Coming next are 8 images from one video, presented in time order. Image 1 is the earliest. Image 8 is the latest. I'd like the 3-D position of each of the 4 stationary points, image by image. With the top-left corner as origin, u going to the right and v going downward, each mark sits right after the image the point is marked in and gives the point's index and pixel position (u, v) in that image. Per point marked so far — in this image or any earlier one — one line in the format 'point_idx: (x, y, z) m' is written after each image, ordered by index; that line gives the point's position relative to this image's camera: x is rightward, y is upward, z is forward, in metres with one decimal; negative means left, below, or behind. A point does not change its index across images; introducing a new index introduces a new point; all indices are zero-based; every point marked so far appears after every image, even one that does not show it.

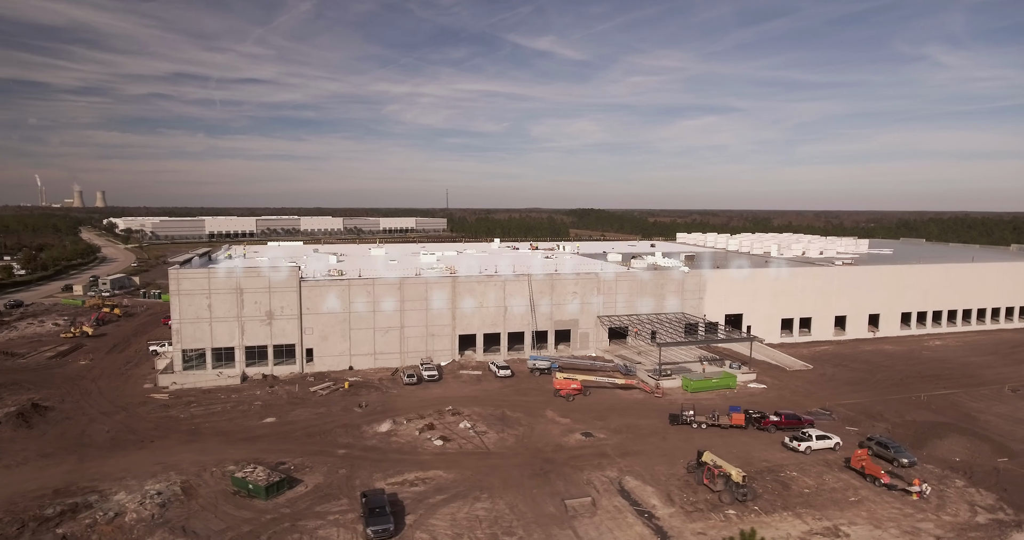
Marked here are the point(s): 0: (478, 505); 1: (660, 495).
0: (-1.0, -6.7, +18.4) m
1: (+4.3, -6.7, +19.1) m
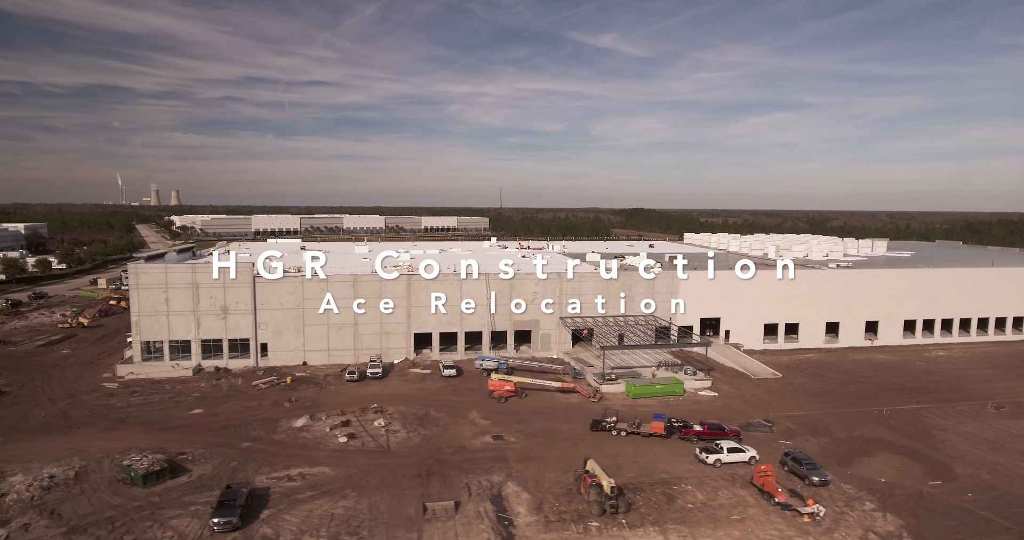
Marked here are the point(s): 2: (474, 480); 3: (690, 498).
0: (-4.9, -6.6, +18.3) m
1: (+0.5, -6.7, +18.4) m
2: (-1.2, -6.5, +19.9) m
3: (+5.2, -6.7, +18.8) m
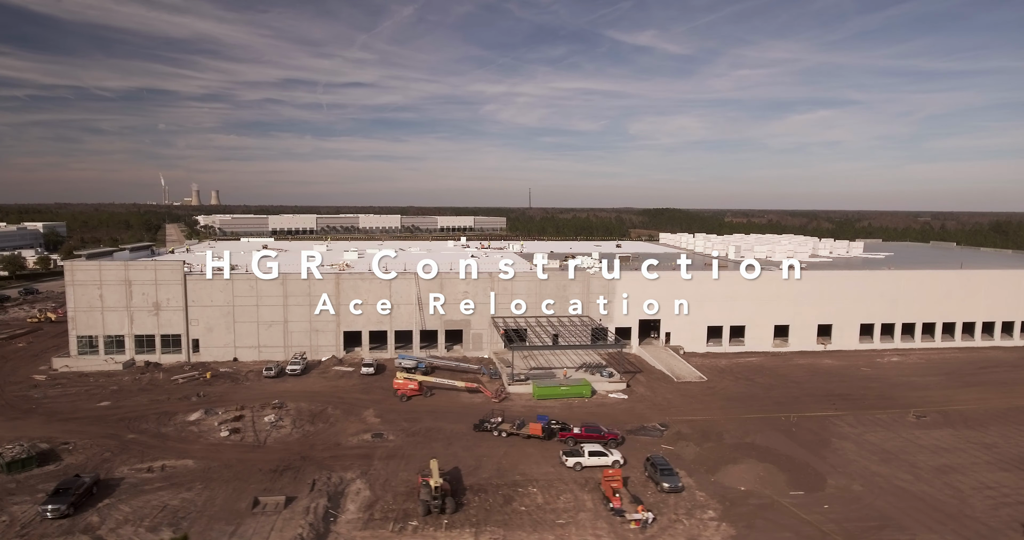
0: (-9.7, -6.6, +18.7) m
1: (-4.3, -6.7, +18.5) m
2: (-5.9, -6.5, +20.1) m
3: (+0.4, -6.7, +18.6) m
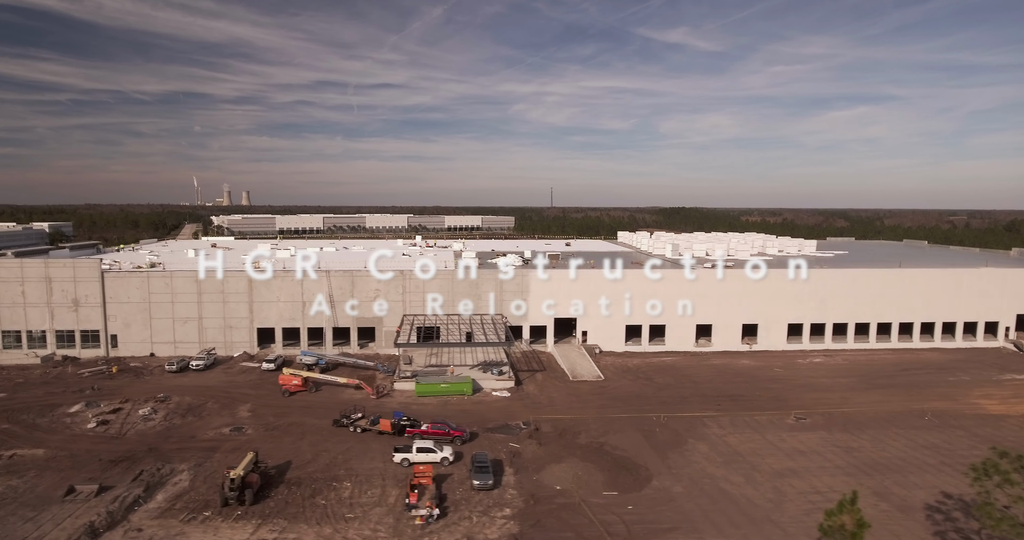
0: (-15.3, -6.5, +19.5) m
1: (-9.9, -6.6, +19.0) m
2: (-11.5, -6.4, +20.6) m
3: (-5.2, -6.6, +18.9) m
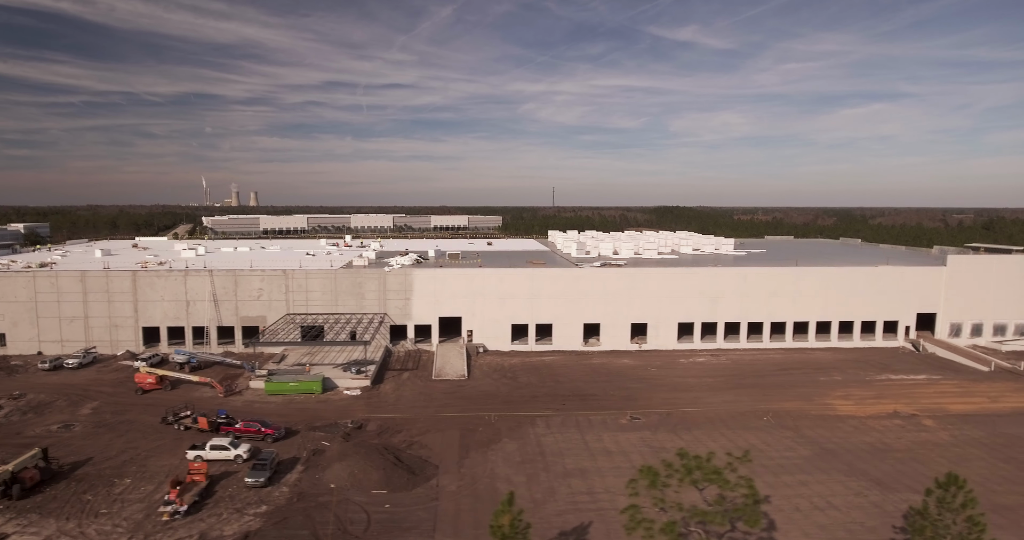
0: (-22.3, -6.5, +20.1) m
1: (-16.9, -6.6, +19.5) m
2: (-18.4, -6.4, +21.1) m
3: (-12.2, -6.6, +19.2) m
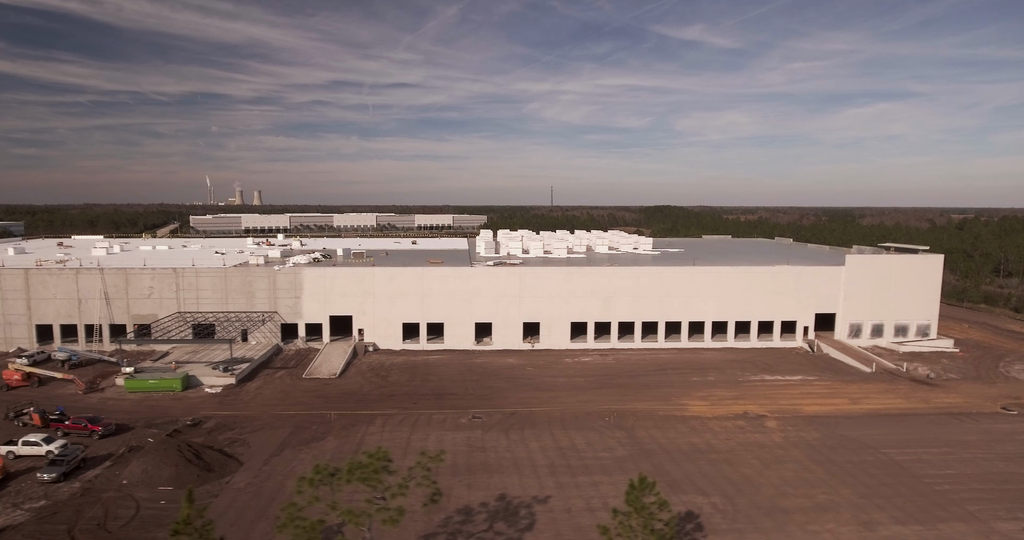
0: (-28.8, -6.4, +20.6) m
1: (-23.4, -6.5, +19.9) m
2: (-24.9, -6.3, +21.6) m
3: (-18.7, -6.6, +19.6) m
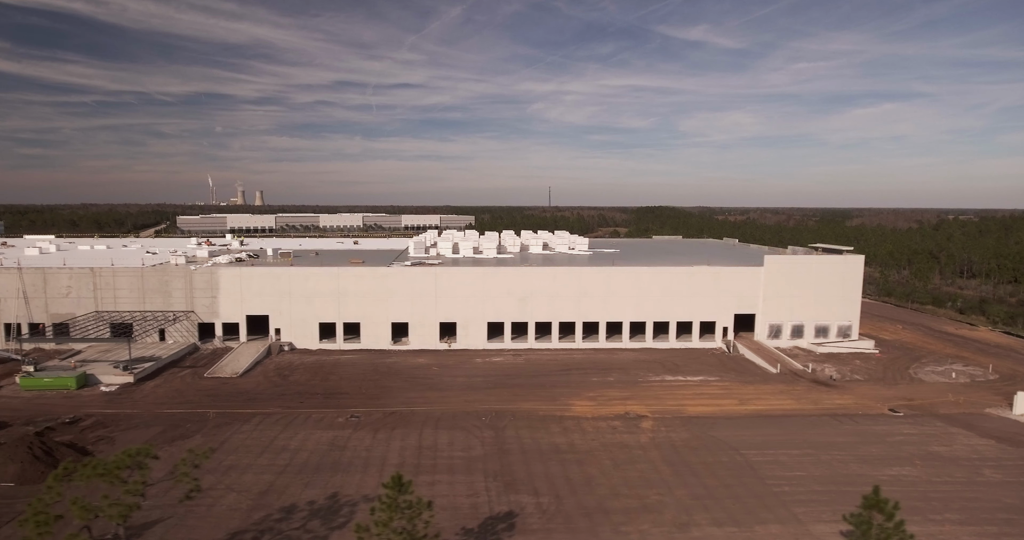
0: (-33.9, -6.3, +21.1) m
1: (-28.5, -6.4, +20.3) m
2: (-29.9, -6.2, +22.0) m
3: (-23.8, -6.5, +20.0) m
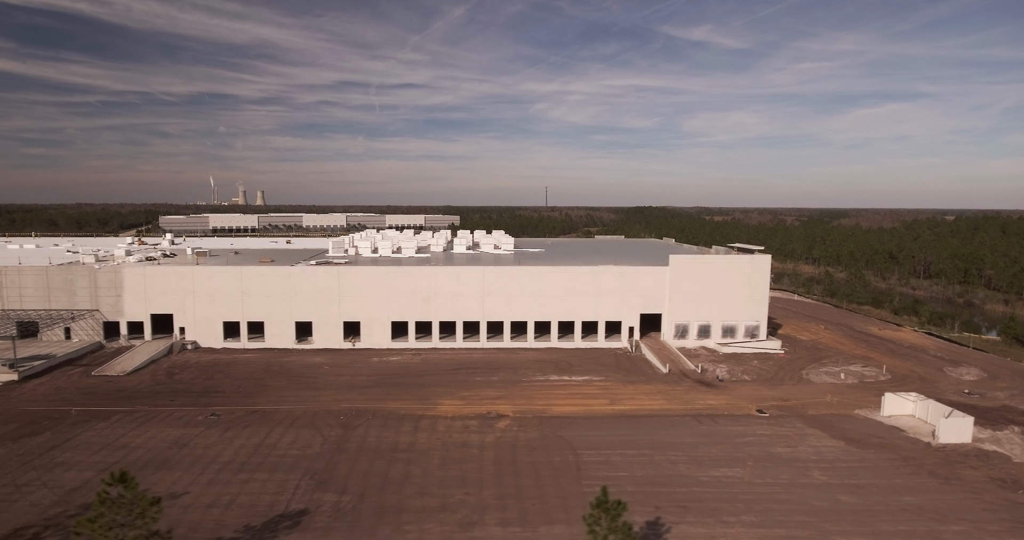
0: (-39.7, -6.2, +21.6) m
1: (-34.4, -6.3, +20.8) m
2: (-35.8, -6.1, +22.5) m
3: (-29.7, -6.4, +20.4) m
